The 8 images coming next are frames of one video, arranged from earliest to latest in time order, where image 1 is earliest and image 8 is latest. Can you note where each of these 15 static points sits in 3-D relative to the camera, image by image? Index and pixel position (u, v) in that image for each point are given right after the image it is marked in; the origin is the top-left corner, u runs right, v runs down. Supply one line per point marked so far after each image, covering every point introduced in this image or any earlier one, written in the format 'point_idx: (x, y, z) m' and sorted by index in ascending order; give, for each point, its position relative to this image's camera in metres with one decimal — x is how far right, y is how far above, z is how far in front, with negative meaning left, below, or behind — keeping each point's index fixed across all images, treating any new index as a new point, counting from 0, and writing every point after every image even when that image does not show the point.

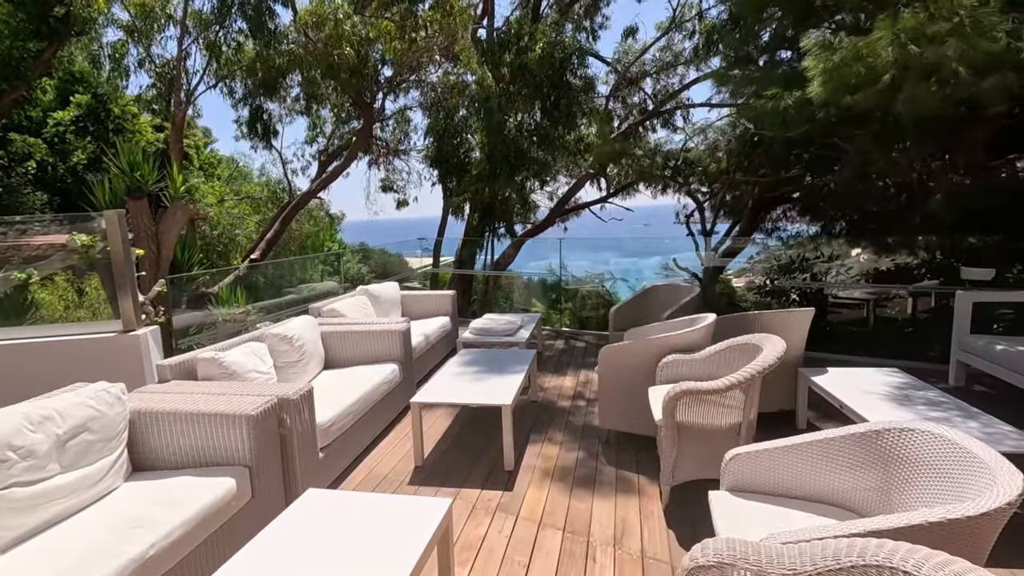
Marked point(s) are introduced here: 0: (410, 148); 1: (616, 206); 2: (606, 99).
0: (-1.5, +2.1, +8.3) m
1: (+1.5, +1.2, +7.6) m
2: (+1.2, +2.3, +6.7) m
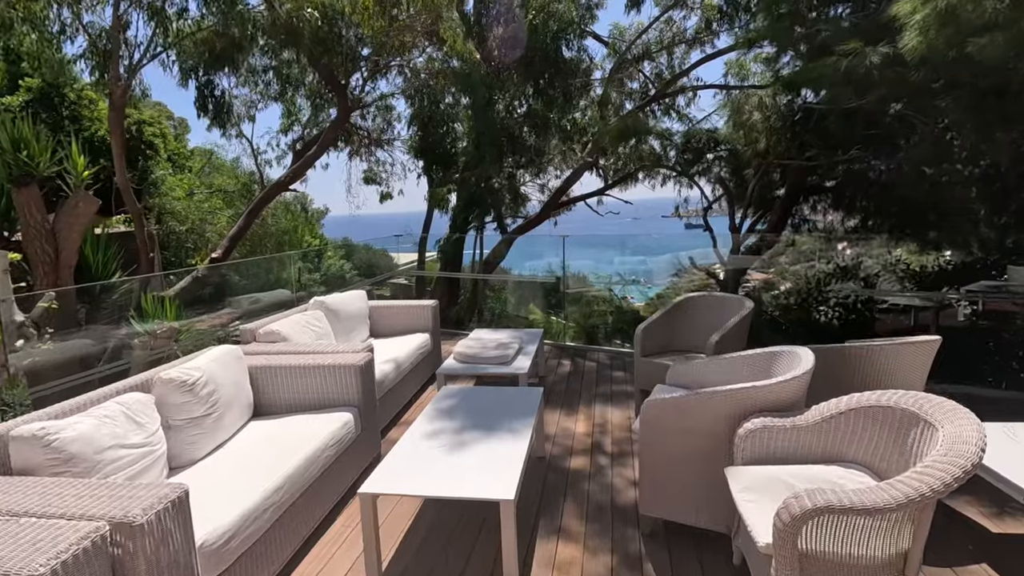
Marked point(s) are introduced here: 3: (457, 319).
0: (-1.6, +2.1, +7.7) m
1: (+1.3, +1.2, +7.0) m
2: (+1.1, +2.3, +6.1) m
3: (-0.5, -0.3, +5.1) m
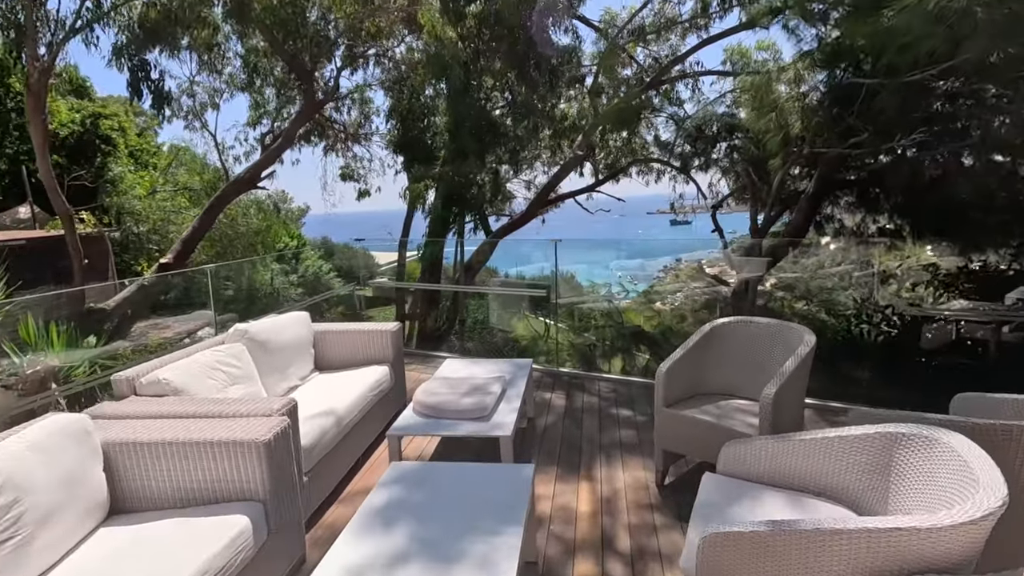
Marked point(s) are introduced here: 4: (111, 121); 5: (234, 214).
0: (-1.8, +2.1, +7.2) m
1: (+1.1, +1.2, +6.6) m
2: (+0.9, +2.3, +5.6) m
3: (-0.7, -0.4, +4.6) m
4: (-7.1, +3.0, +9.4) m
5: (-5.1, +1.3, +9.6) m
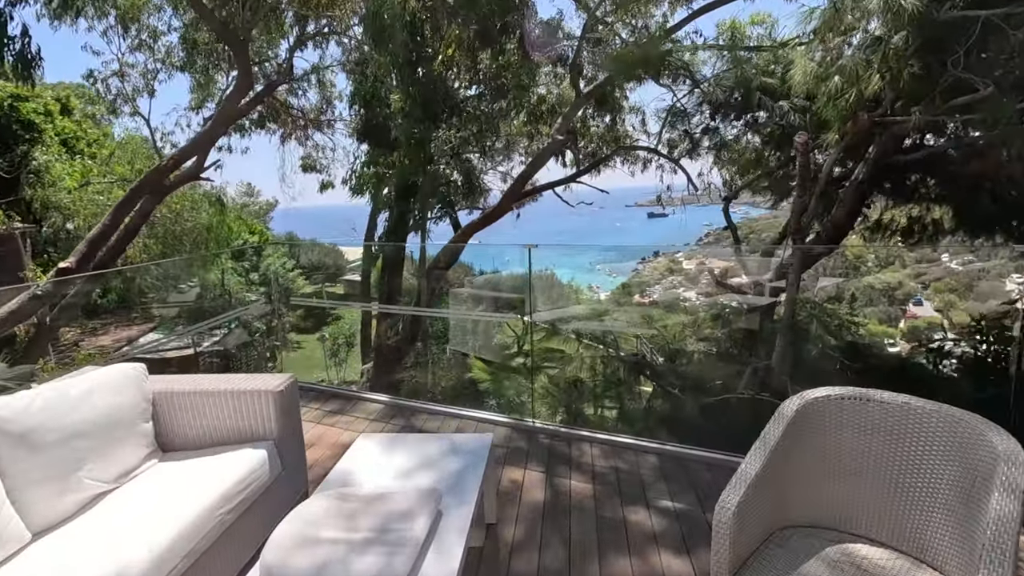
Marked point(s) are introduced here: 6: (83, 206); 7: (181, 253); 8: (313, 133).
0: (-2.2, +2.1, +6.4) m
1: (+0.8, +1.1, +6.0) m
2: (+0.6, +2.3, +5.0) m
3: (-0.9, -0.4, +4.0) m
4: (-7.5, +2.9, +8.4) m
5: (-5.5, +1.3, +8.8) m
6: (-6.2, +1.2, +7.7) m
7: (-5.5, +0.6, +8.8) m
8: (-2.5, +2.0, +6.9) m
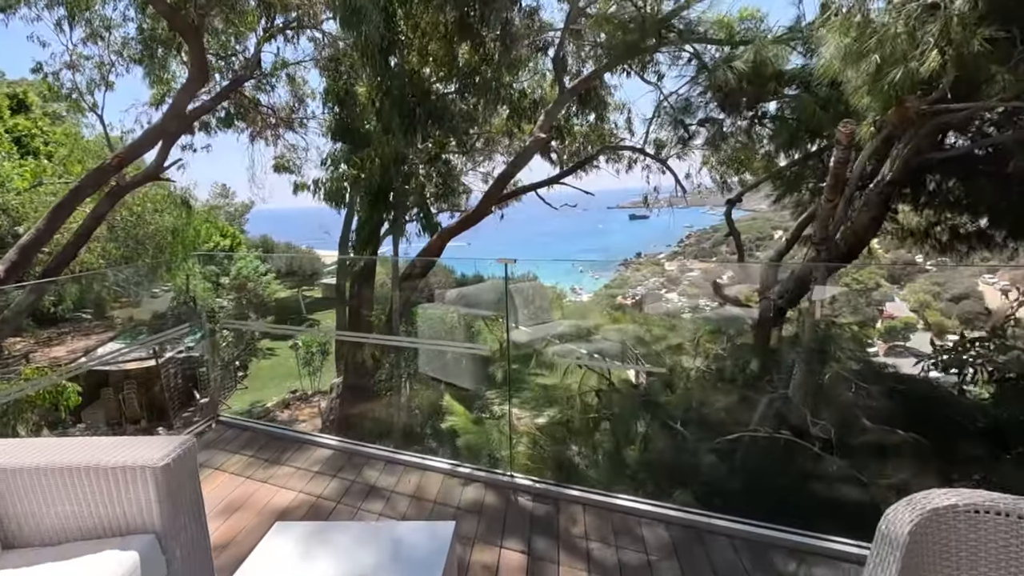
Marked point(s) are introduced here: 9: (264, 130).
0: (-2.4, +2.0, +6.0) m
1: (+0.6, +1.1, +5.7) m
2: (+0.4, +2.2, +4.7) m
3: (-1.0, -0.5, +3.6) m
4: (-7.8, +2.8, +7.9) m
5: (-5.8, +1.2, +8.3) m
6: (-6.5, +1.1, +7.2) m
7: (-5.8, +0.5, +8.3) m
8: (-2.8, +1.9, +6.5) m
9: (-3.0, +1.9, +6.4) m
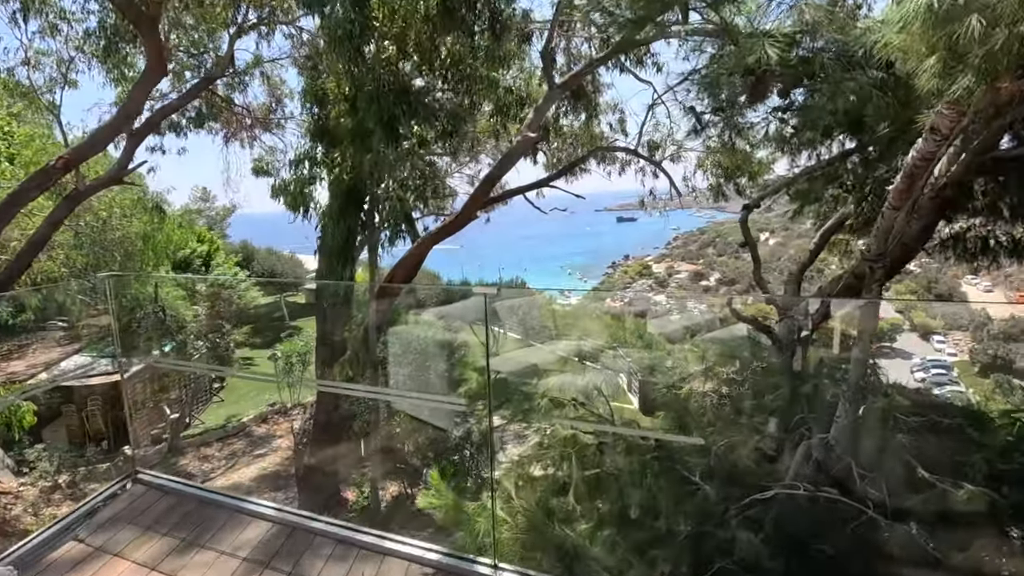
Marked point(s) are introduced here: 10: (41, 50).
0: (-2.6, +1.9, +5.7) m
1: (+0.5, +1.0, +5.4) m
2: (+0.3, +2.1, +4.4) m
3: (-1.1, -0.6, +3.3) m
4: (-8.0, +2.7, +7.4) m
5: (-6.0, +1.1, +7.8) m
6: (-6.6, +0.9, +6.8) m
7: (-6.0, +0.3, +7.9) m
8: (-2.9, +1.8, +6.1) m
9: (-3.2, +1.8, +6.0) m
10: (-5.4, +2.7, +6.1) m
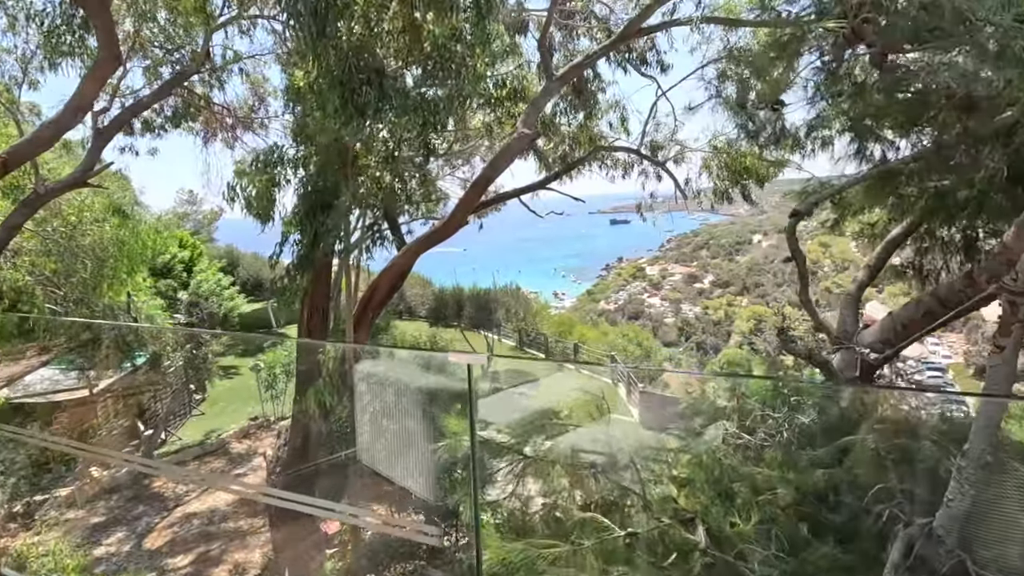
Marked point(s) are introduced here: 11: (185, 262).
0: (-2.6, +1.8, +5.3) m
1: (+0.4, +0.9, +5.0) m
2: (+0.2, +2.0, +4.0) m
3: (-1.1, -0.7, +2.9) m
4: (-8.1, +2.5, +6.9) m
5: (-6.1, +0.9, +7.4) m
6: (-6.7, +0.8, +6.3) m
7: (-6.0, +0.2, +7.4) m
8: (-3.0, +1.7, +5.7) m
9: (-3.3, +1.7, +5.6) m
10: (-5.5, +2.6, +5.7) m
11: (-6.9, +0.6, +11.3) m
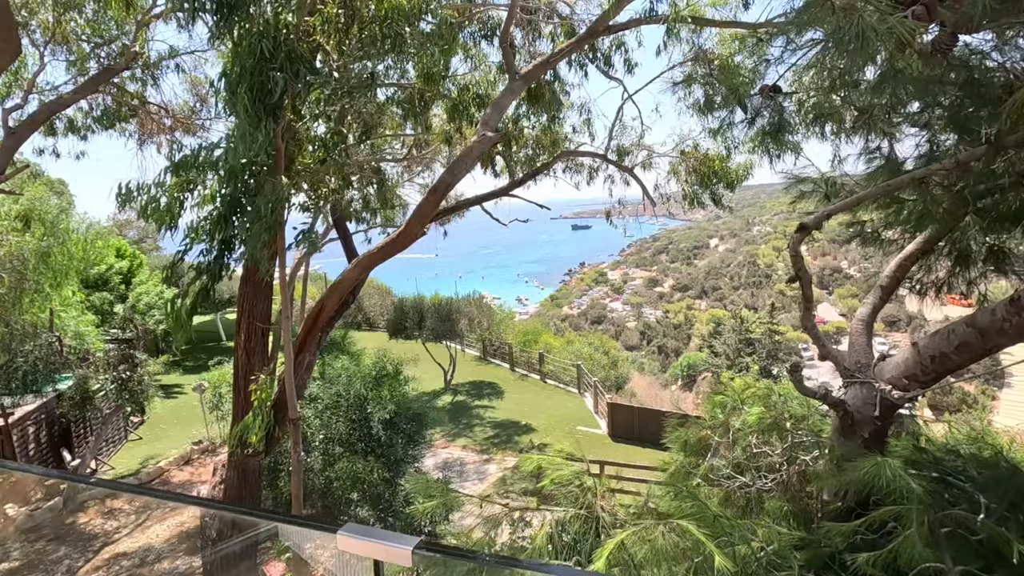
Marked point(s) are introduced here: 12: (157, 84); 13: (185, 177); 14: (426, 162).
0: (-3.0, +1.6, +4.8) m
1: (+0.1, +0.8, +4.7) m
2: (-0.1, +1.9, +3.8) m
3: (-1.3, -0.8, +2.5) m
4: (-8.6, +2.3, +6.1) m
5: (-6.6, +0.7, +6.7) m
6: (-7.1, +0.6, +5.5) m
7: (-6.5, 0.0, +6.7) m
8: (-3.4, +1.5, +5.2) m
9: (-3.6, +1.5, +5.1) m
10: (-5.9, +2.4, +5.0) m
11: (-7.7, +0.3, +10.5) m
12: (-3.5, +2.0, +5.2) m
13: (-2.0, +0.7, +3.9) m
14: (-0.7, +1.0, +4.1) m
